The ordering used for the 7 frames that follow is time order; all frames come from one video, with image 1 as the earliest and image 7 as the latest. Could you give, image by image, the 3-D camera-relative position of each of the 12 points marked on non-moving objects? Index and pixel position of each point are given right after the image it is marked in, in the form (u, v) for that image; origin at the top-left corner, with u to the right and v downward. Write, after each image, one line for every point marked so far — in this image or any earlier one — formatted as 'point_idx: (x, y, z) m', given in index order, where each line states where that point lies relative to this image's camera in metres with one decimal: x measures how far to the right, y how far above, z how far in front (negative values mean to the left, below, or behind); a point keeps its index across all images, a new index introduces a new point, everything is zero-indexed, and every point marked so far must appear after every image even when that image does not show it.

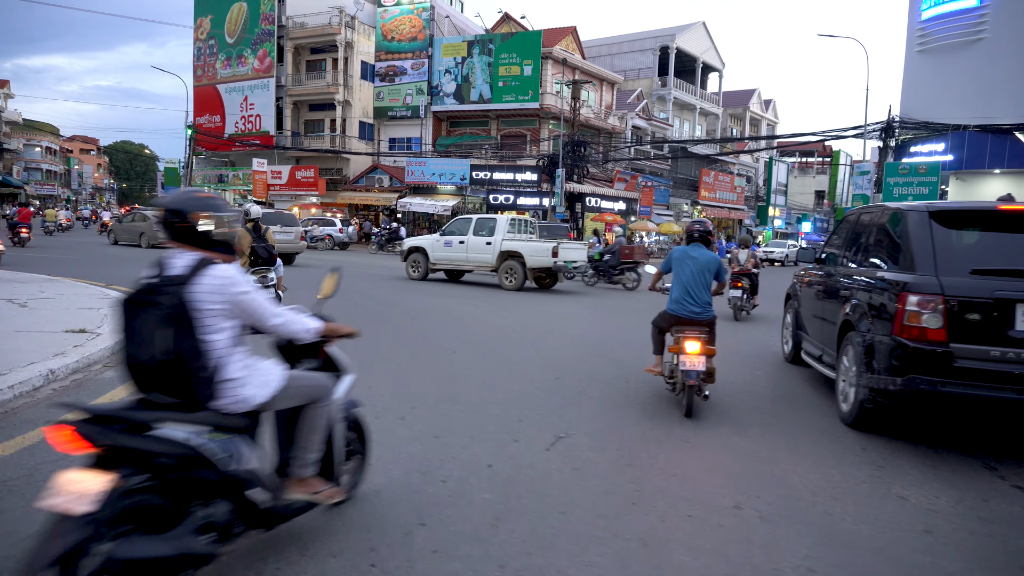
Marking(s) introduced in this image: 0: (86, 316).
0: (-4.8, -0.3, +8.0) m
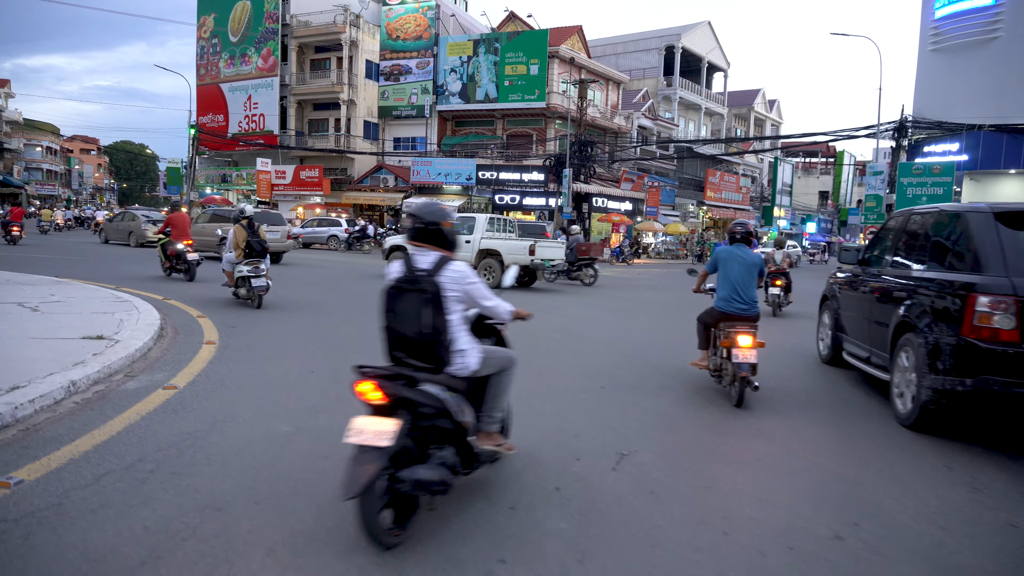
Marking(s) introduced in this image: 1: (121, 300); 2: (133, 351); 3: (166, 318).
0: (-4.4, -0.4, +7.7) m
1: (-5.3, -0.2, +9.6) m
2: (-3.4, -0.6, +6.3) m
3: (-4.3, -0.4, +8.7) m
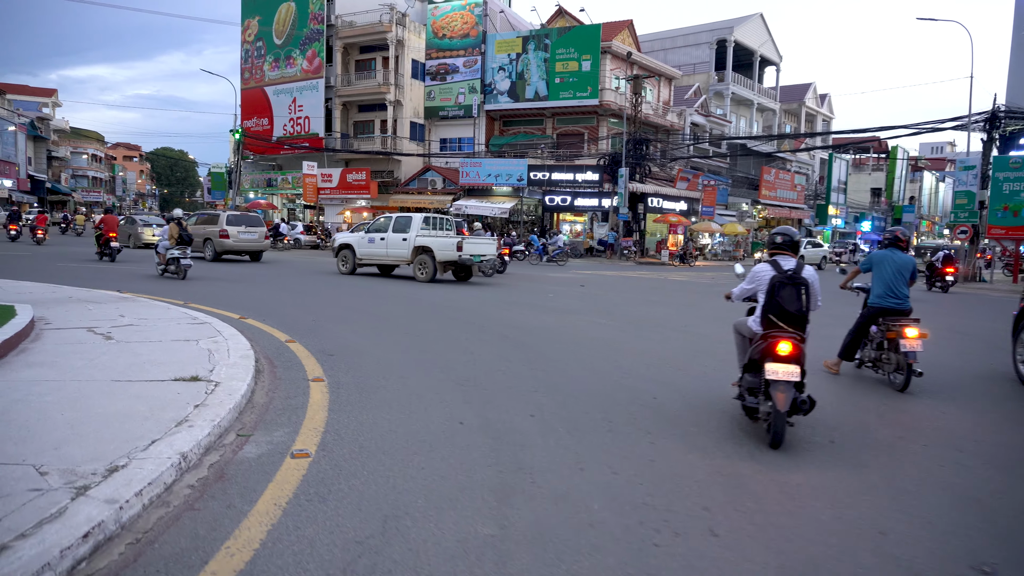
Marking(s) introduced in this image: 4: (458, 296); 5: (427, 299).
0: (-2.9, -0.6, +6.4) m
1: (-3.7, -0.4, +8.4) m
2: (-1.9, -0.8, +5.0) m
3: (-2.7, -0.6, +7.5) m
4: (-1.3, -0.1, +15.5) m
5: (-1.8, -0.1, +14.5) m
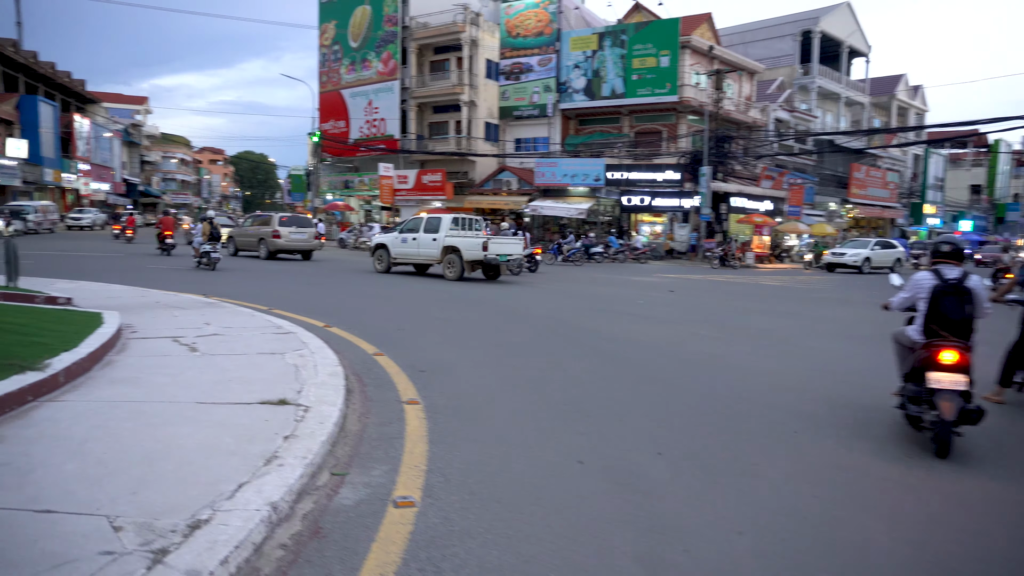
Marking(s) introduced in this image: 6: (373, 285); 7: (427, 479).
0: (-2.0, -0.7, +6.0) m
1: (-2.6, -0.5, +8.0) m
2: (-1.1, -0.9, +4.5) m
3: (-1.7, -0.7, +7.0) m
4: (+0.5, -0.2, +14.8) m
5: (-0.1, -0.3, +14.0) m
6: (-3.4, +0.1, +17.2) m
7: (-0.5, -1.1, +4.0) m
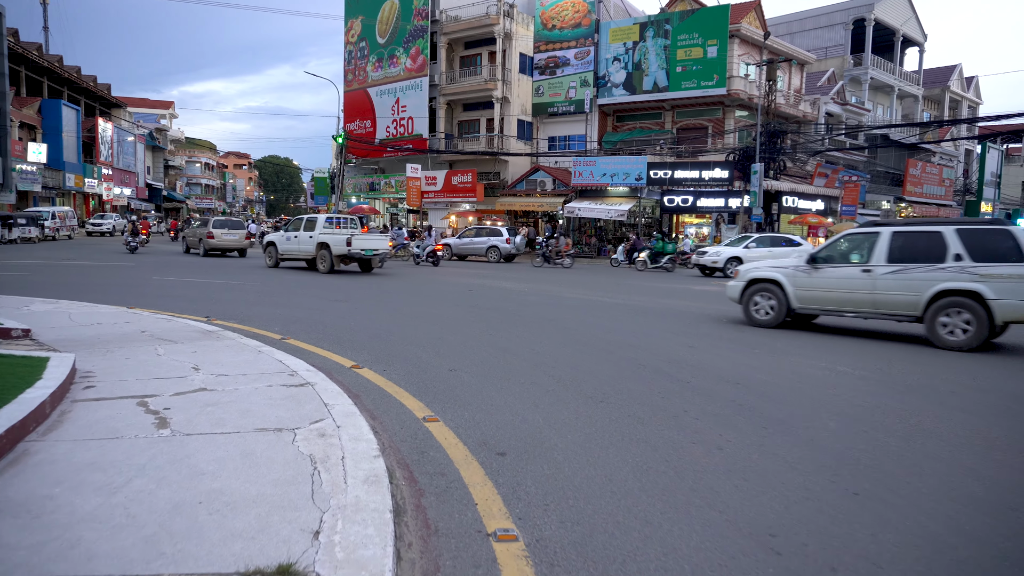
0: (-1.2, -1.0, +3.8) m
1: (-1.8, -0.8, +5.8) m
2: (-0.4, -1.1, +2.2) m
3: (-0.9, -1.0, +4.8) m
4: (+1.6, -0.5, +12.5) m
5: (+0.9, -0.5, +11.7) m
6: (-2.3, -0.2, +15.0) m
7: (+0.2, -1.3, +1.7) m
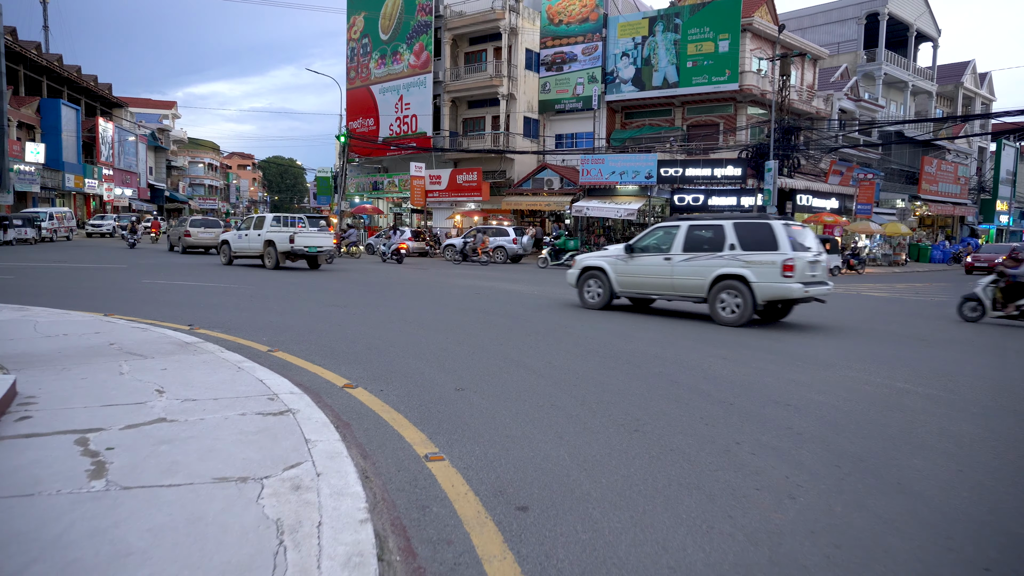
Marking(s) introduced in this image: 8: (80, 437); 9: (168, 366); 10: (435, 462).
0: (-1.1, -1.0, +2.8) m
1: (-1.6, -0.8, +4.9) m
2: (-0.3, -1.2, +1.3) m
3: (-0.8, -1.1, +3.9) m
4: (+1.8, -0.5, +11.6) m
5: (+1.1, -0.6, +10.7) m
6: (-2.1, -0.2, +14.1) m
7: (+0.3, -1.4, +0.8) m
8: (-2.5, -0.9, +4.2) m
9: (-3.1, -0.7, +6.3) m
10: (-0.4, -1.1, +4.2) m
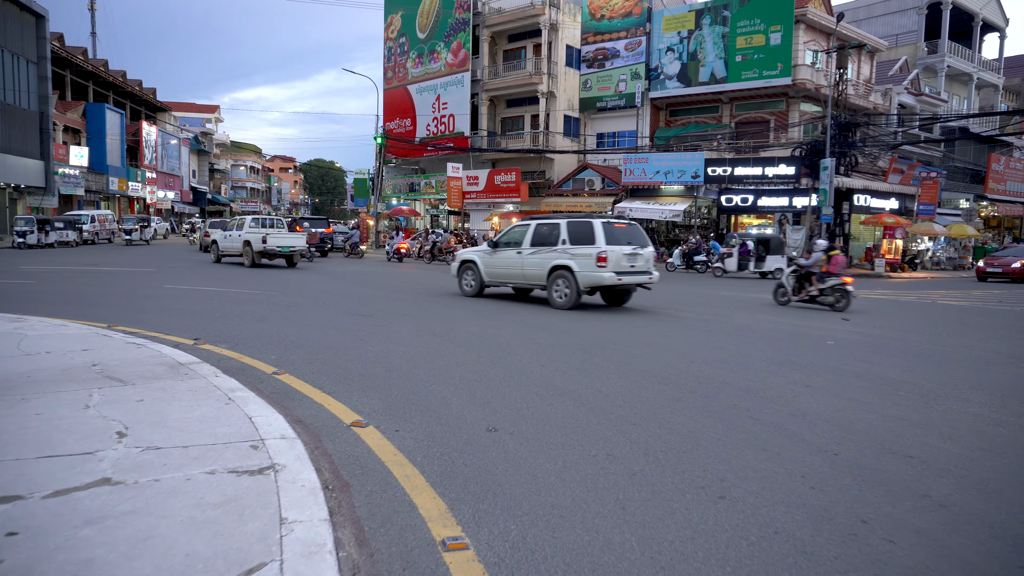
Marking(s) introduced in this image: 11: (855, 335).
0: (-1.0, -1.1, +1.7) m
1: (-1.4, -1.0, +3.8) m
2: (-0.2, -1.3, +0.2) m
3: (-0.6, -1.2, +2.7) m
4: (+2.4, -0.7, +10.3) m
5: (+1.7, -0.7, +9.5) m
6: (-1.3, -0.4, +13.0) m
7: (+0.4, -1.5, -0.4) m
8: (-2.3, -1.0, +3.1) m
9: (-2.7, -0.8, +5.3) m
10: (-0.2, -1.2, +3.1) m
11: (+5.3, -0.8, +10.3) m
